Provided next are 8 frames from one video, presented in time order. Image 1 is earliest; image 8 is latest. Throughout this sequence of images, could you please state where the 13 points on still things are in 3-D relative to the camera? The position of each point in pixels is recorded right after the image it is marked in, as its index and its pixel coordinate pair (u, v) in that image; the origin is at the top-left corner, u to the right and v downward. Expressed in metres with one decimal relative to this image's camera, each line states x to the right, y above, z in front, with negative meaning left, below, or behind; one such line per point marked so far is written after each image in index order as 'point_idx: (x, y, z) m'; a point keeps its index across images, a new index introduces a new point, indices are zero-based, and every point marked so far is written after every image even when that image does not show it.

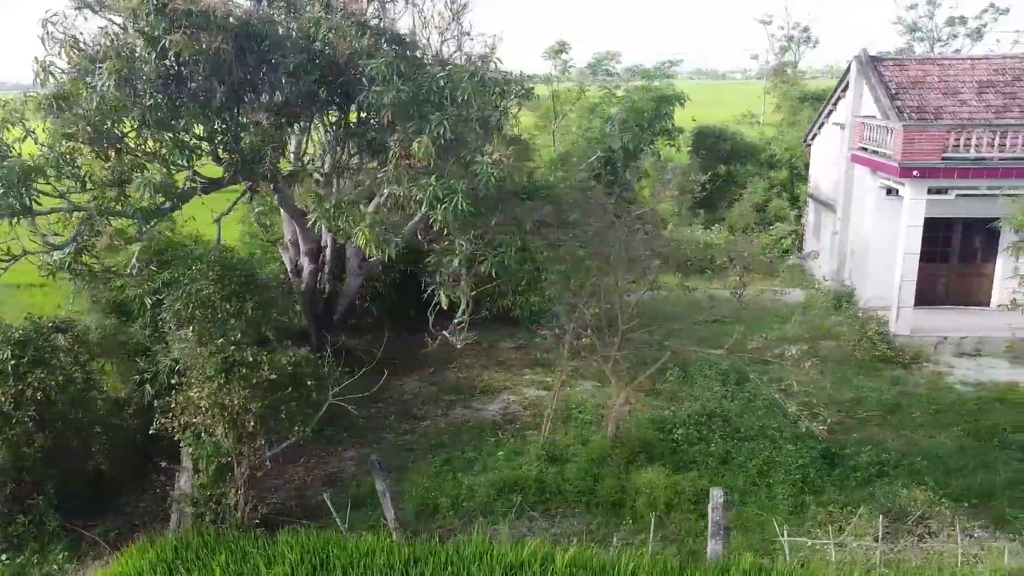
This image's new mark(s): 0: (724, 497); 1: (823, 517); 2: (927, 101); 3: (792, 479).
0: (+1.5, -1.5, +7.2) m
1: (+2.1, -1.5, +6.7) m
2: (+4.3, +1.9, +10.3) m
3: (+2.1, -1.4, +7.4) m
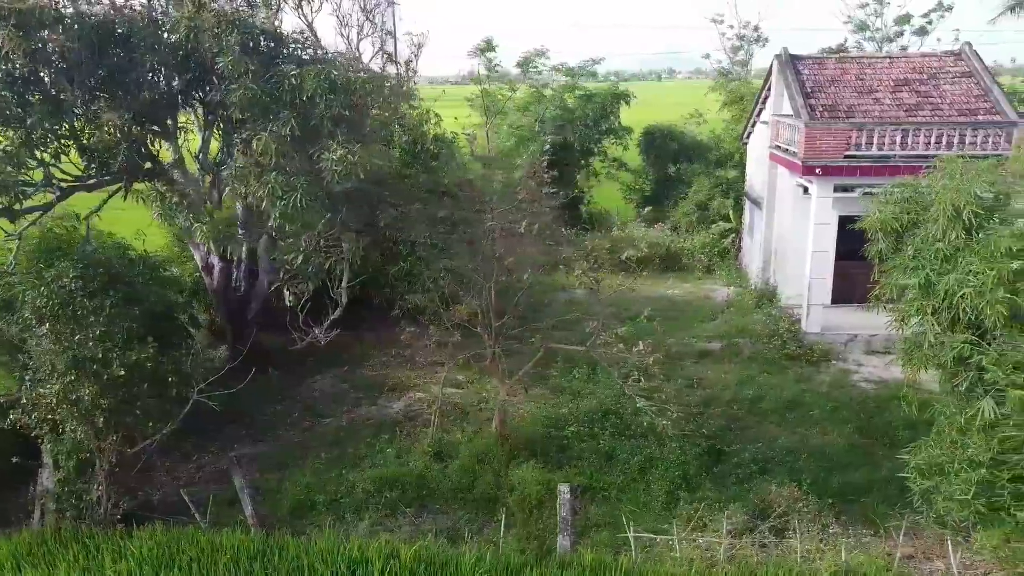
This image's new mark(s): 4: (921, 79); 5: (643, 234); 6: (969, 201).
0: (+0.6, -1.5, +7.2) m
1: (+1.2, -1.5, +6.7) m
2: (+3.4, +1.9, +10.4) m
3: (+1.2, -1.4, +7.4) m
4: (+4.3, +2.2, +10.6) m
5: (+2.0, +0.8, +15.1) m
6: (+2.4, +0.4, +5.4) m
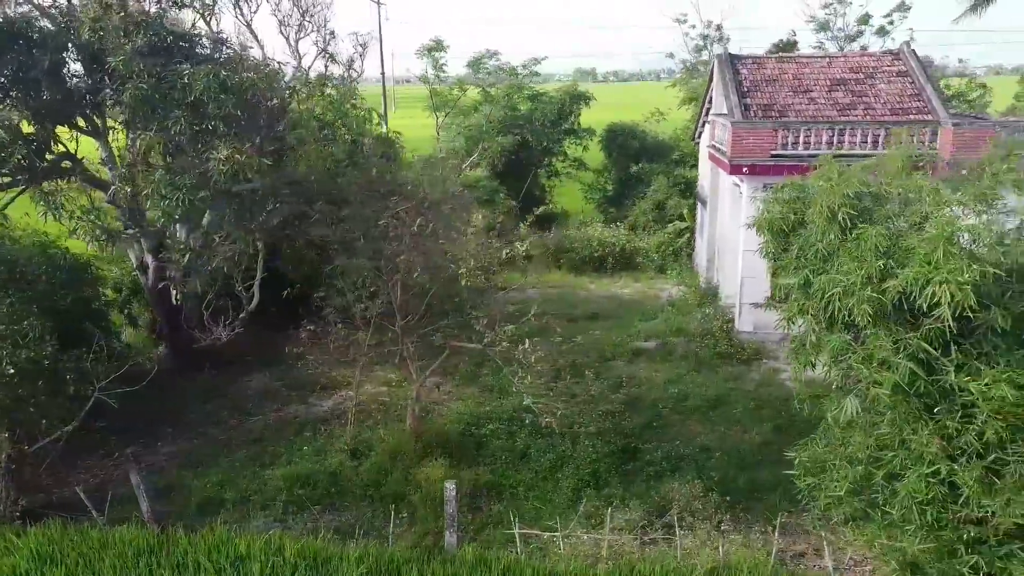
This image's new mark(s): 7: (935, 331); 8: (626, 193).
0: (0.0, -1.5, +7.2) m
1: (+0.5, -1.5, +6.8) m
2: (+2.7, +1.9, +10.4) m
3: (+0.5, -1.4, +7.4) m
4: (+3.6, +2.2, +10.6) m
5: (+1.3, +0.8, +15.2) m
6: (+1.8, +0.5, +5.5) m
7: (+2.1, -0.2, +4.9) m
8: (+1.9, +1.6, +16.8) m
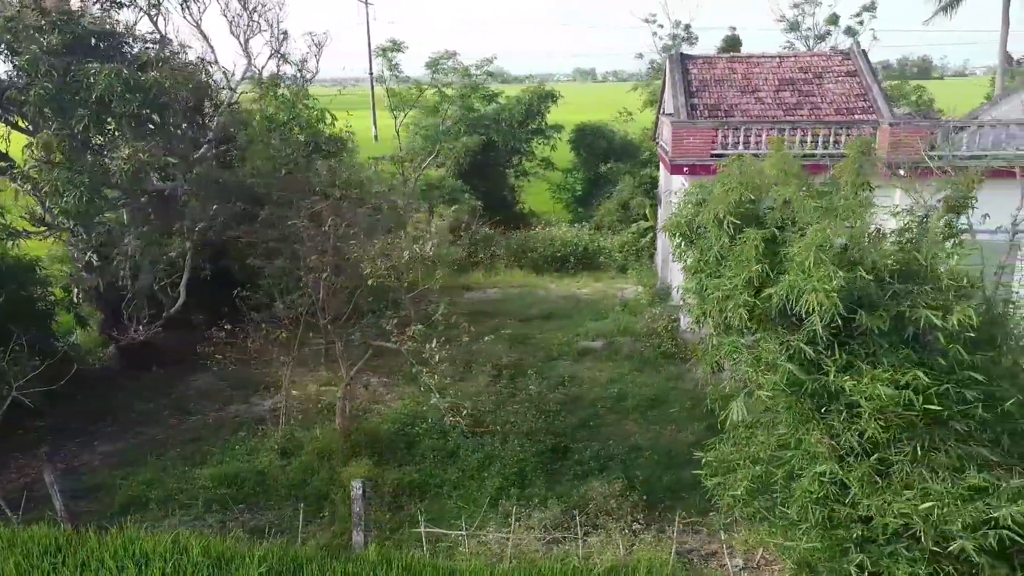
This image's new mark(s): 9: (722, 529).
0: (-0.6, -1.5, +7.2) m
1: (0.0, -1.5, +6.8) m
2: (+2.2, +1.9, +10.4) m
3: (0.0, -1.4, +7.4) m
4: (+3.1, +2.2, +10.6) m
5: (+0.8, +0.8, +15.2) m
6: (+1.2, +0.5, +5.5) m
7: (+1.5, -0.2, +4.9) m
8: (+1.4, +1.6, +16.8) m
9: (+1.3, -1.5, +6.1) m
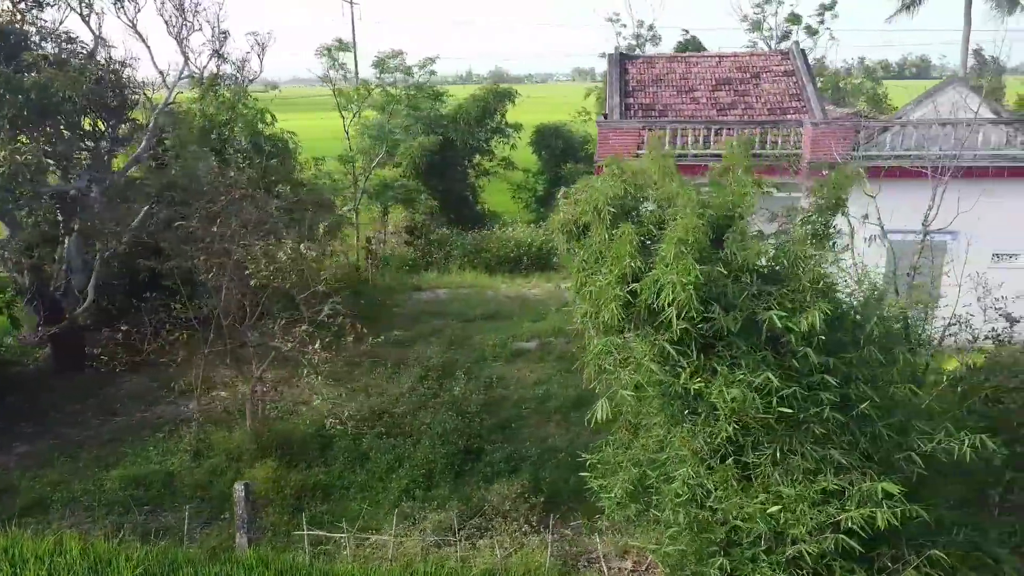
0: (-1.3, -1.5, +7.2) m
1: (-0.7, -1.5, +6.8) m
2: (+1.5, +1.9, +10.4) m
3: (-0.7, -1.4, +7.4) m
4: (+2.4, +2.2, +10.6) m
5: (+0.1, +0.8, +15.1) m
6: (+0.5, +0.5, +5.4) m
7: (+0.8, -0.2, +4.8) m
8: (+0.7, +1.6, +16.8) m
9: (+0.6, -1.5, +6.1) m
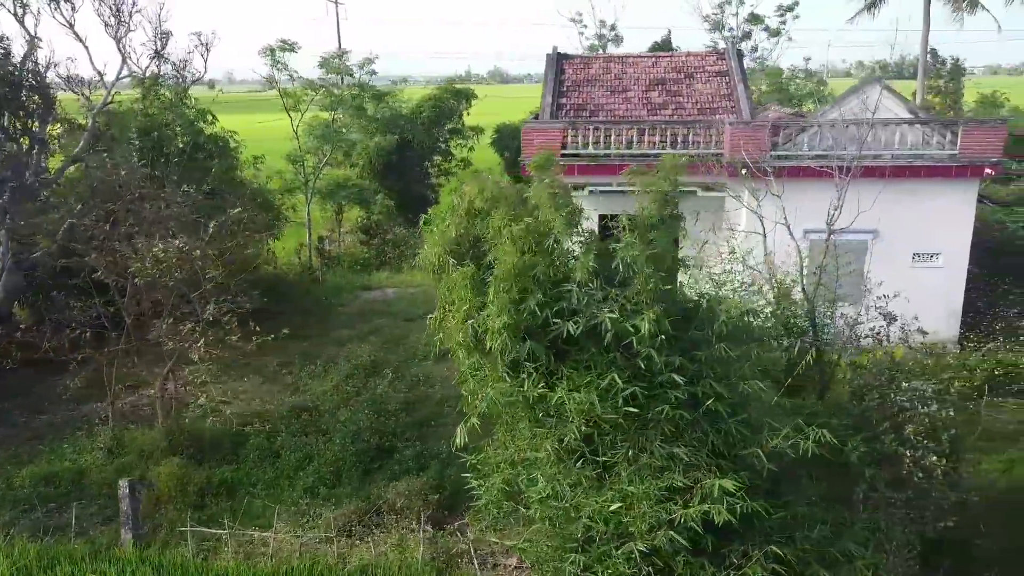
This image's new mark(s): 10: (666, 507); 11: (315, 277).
0: (-2.0, -1.5, +7.2) m
1: (-1.4, -1.5, +6.8) m
2: (+0.8, +1.9, +10.4) m
3: (-1.4, -1.4, +7.5) m
4: (+1.7, +2.2, +10.6) m
5: (-0.6, +0.8, +15.2) m
6: (-0.2, +0.5, +5.5) m
7: (+0.1, -0.2, +4.9) m
8: (0.0, +1.6, +16.8) m
9: (-0.1, -1.5, +6.1) m
10: (+0.7, -1.0, +4.6) m
11: (-2.7, +0.1, +13.6) m
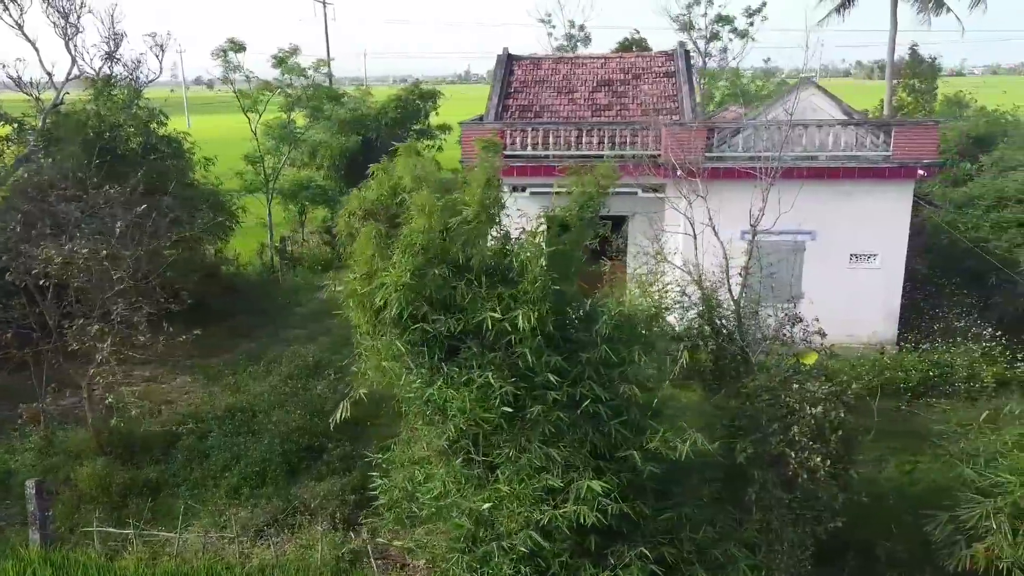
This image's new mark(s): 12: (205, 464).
0: (-2.5, -1.5, +7.3) m
1: (-2.0, -1.5, +6.8) m
2: (+0.3, +1.9, +10.4) m
3: (-2.0, -1.4, +7.5) m
4: (+1.2, +2.2, +10.7) m
5: (-1.1, +0.8, +15.2) m
6: (-0.7, +0.5, +5.5) m
7: (-0.4, -0.2, +4.9) m
8: (-0.5, +1.6, +16.9) m
9: (-0.7, -1.5, +6.1) m
10: (+0.1, -1.0, +4.6) m
11: (-3.2, +0.1, +13.6) m
12: (-2.3, -1.3, +7.7) m
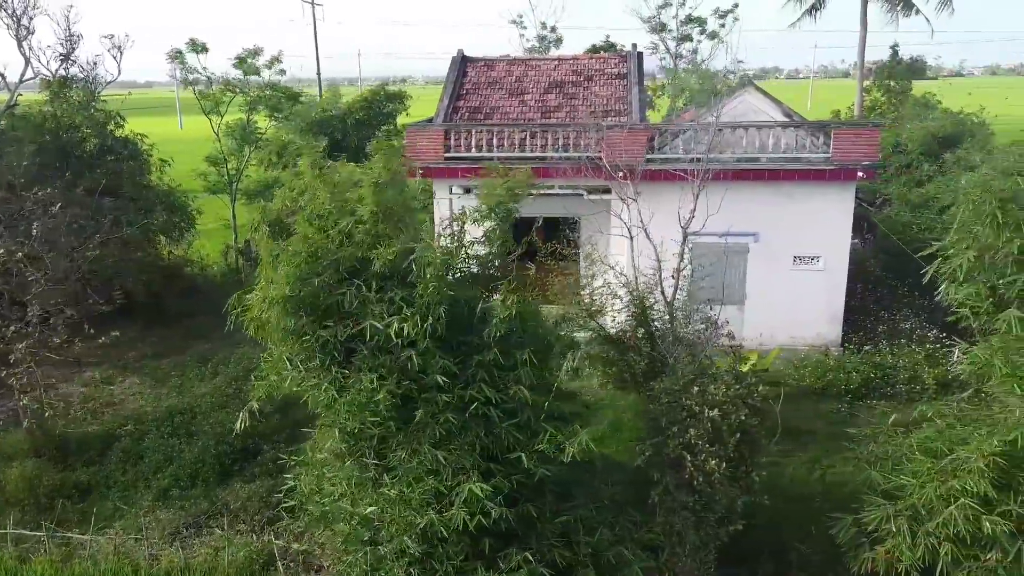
0: (-3.0, -1.5, +7.3) m
1: (-2.5, -1.5, +6.8) m
2: (-0.3, +1.9, +10.4) m
3: (-2.5, -1.4, +7.5) m
4: (+0.7, +2.2, +10.7) m
5: (-1.6, +0.8, +15.2) m
6: (-1.3, +0.4, +5.5) m
7: (-1.0, -0.2, +4.9) m
8: (-1.0, +1.6, +16.9) m
9: (-1.2, -1.5, +6.1) m
10: (-0.4, -1.0, +4.6) m
11: (-3.7, +0.1, +13.6) m
12: (-2.9, -1.4, +7.7) m
